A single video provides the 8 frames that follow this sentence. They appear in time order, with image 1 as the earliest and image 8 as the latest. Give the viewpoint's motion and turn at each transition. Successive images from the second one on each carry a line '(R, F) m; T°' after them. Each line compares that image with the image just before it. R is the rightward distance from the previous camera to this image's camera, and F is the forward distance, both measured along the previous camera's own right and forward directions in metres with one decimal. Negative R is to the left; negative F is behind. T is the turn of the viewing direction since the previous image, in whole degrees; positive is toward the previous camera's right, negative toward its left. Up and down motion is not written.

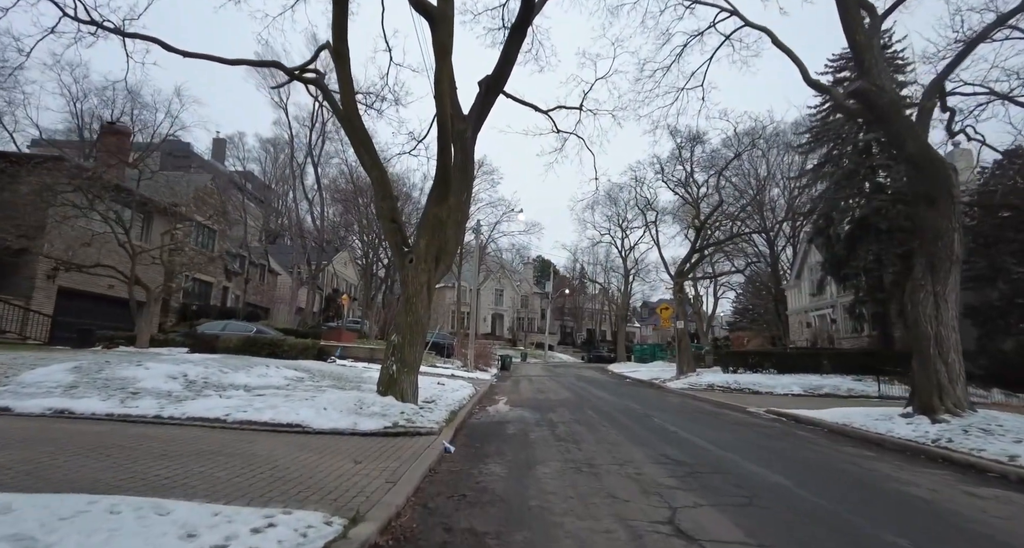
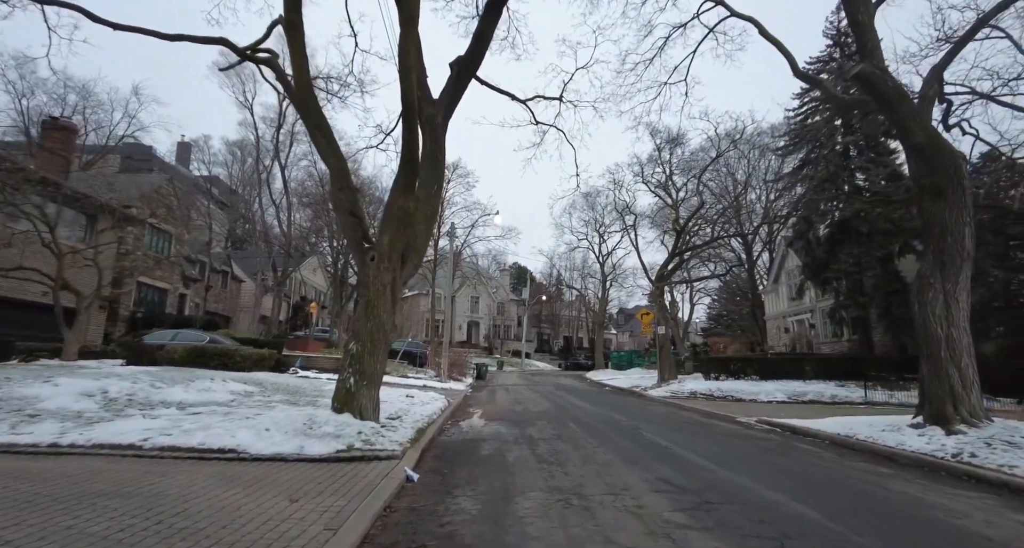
(0.0, +1.0) m; +3°
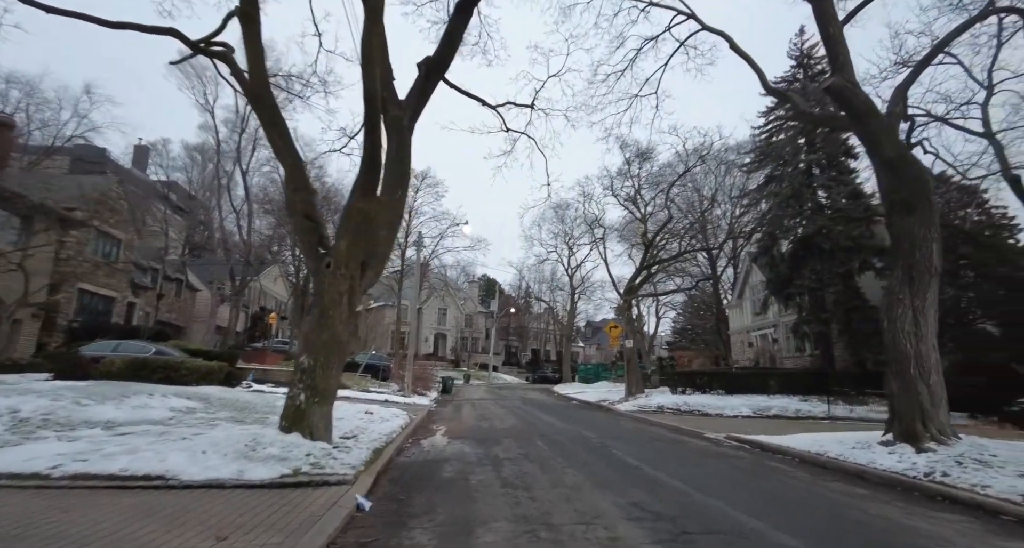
(0.0, +0.4) m; +4°
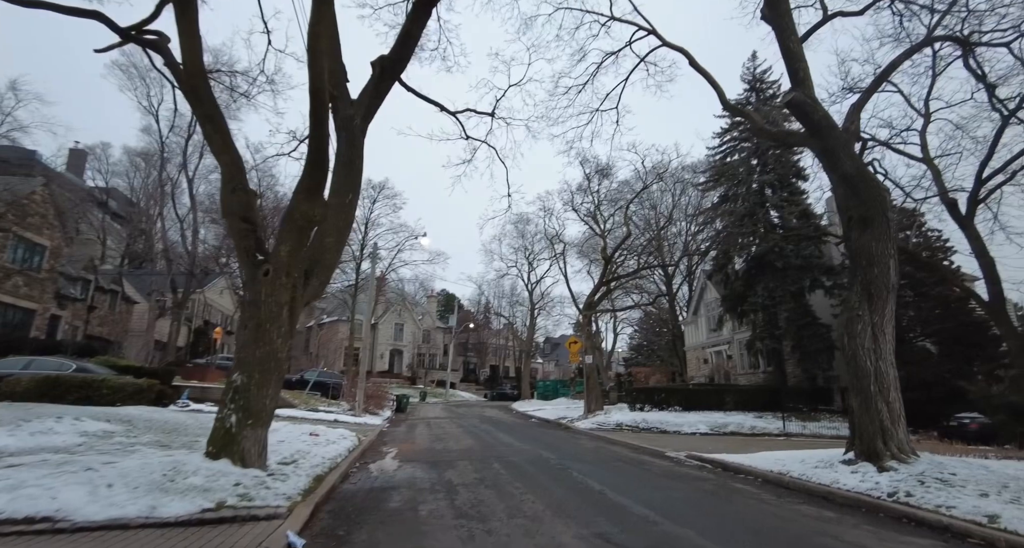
(0.0, +0.5) m; +5°
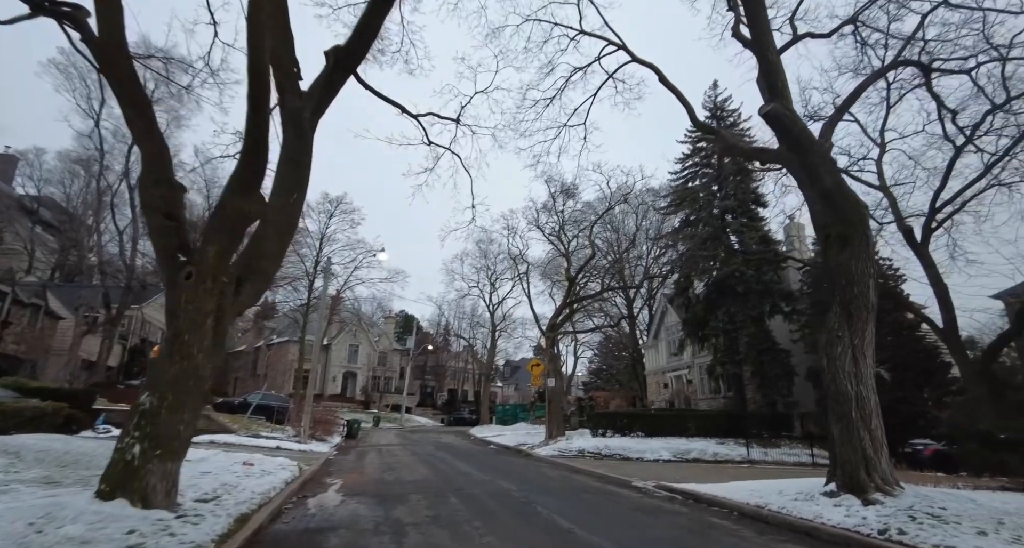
(0.0, +0.7) m; +5°
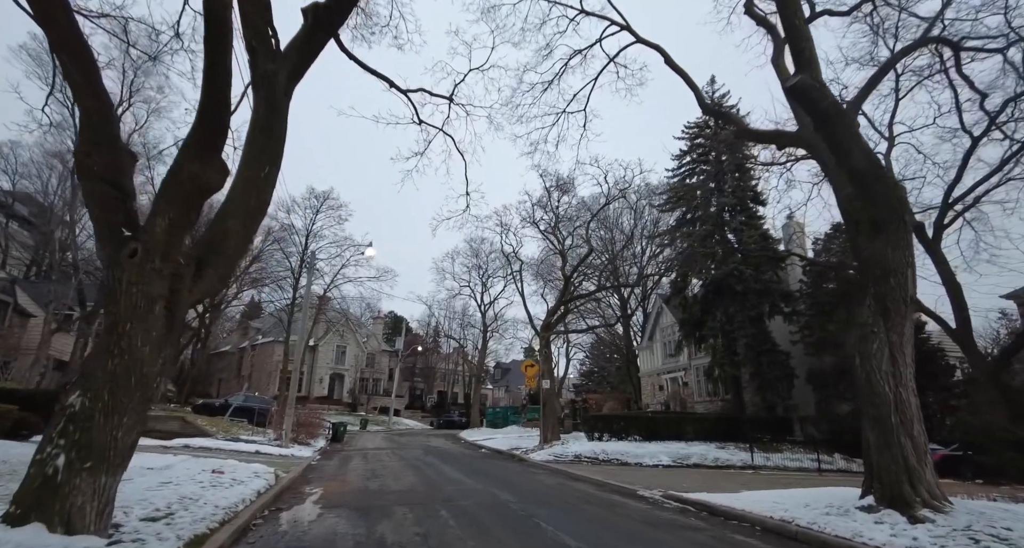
(-0.1, +0.8) m; +1°
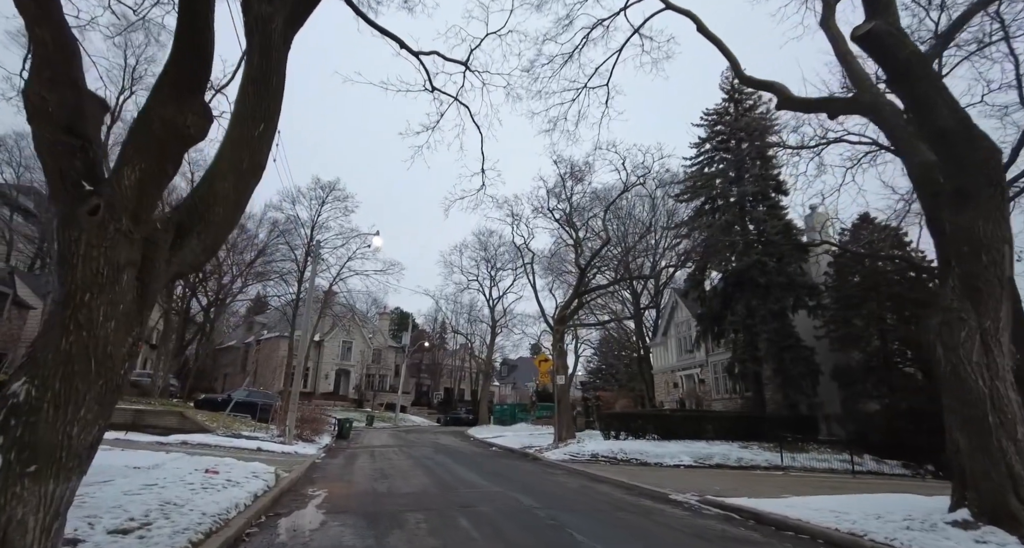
(-0.3, +0.9) m; -1°
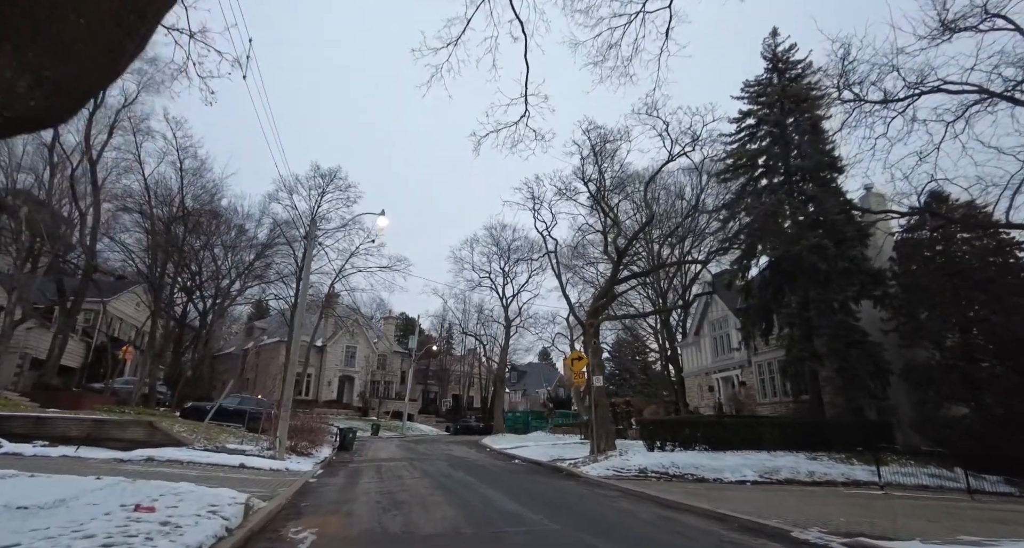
(-0.8, +2.6) m; 0°
